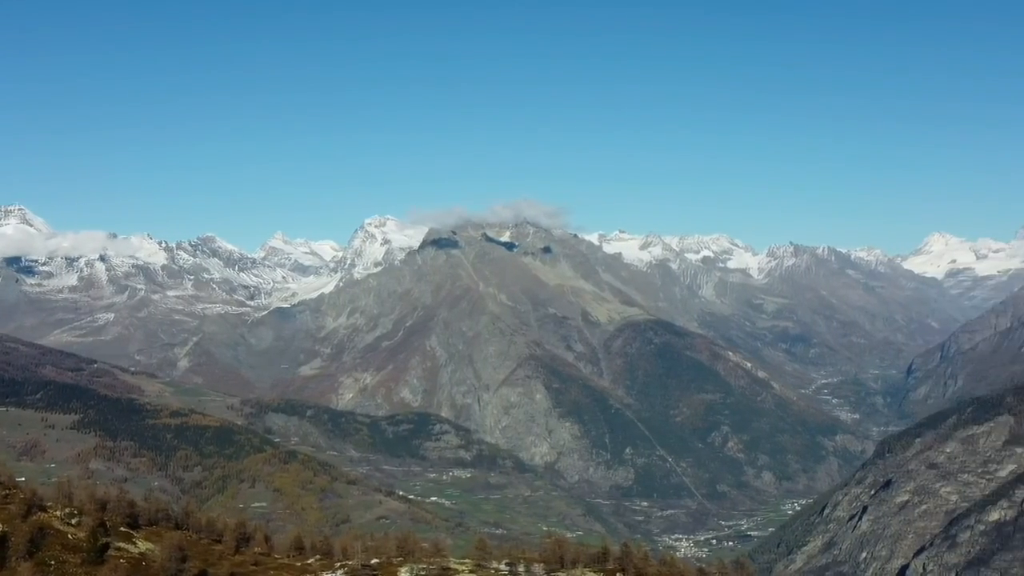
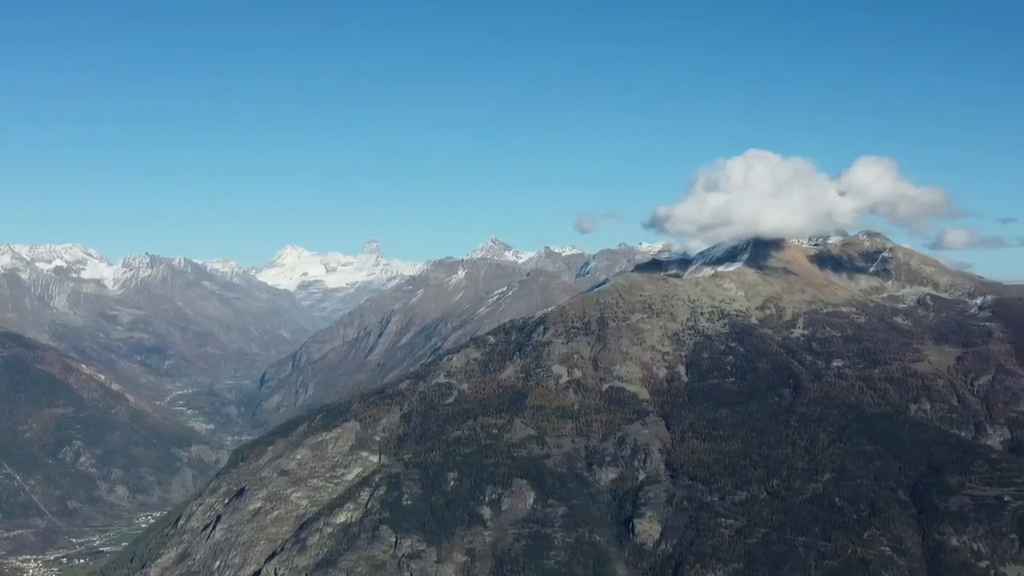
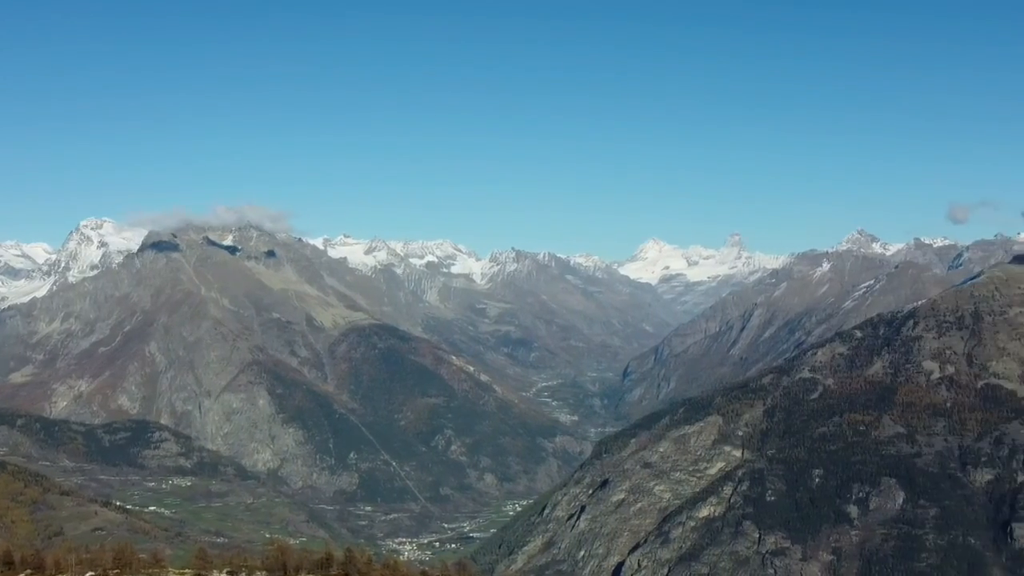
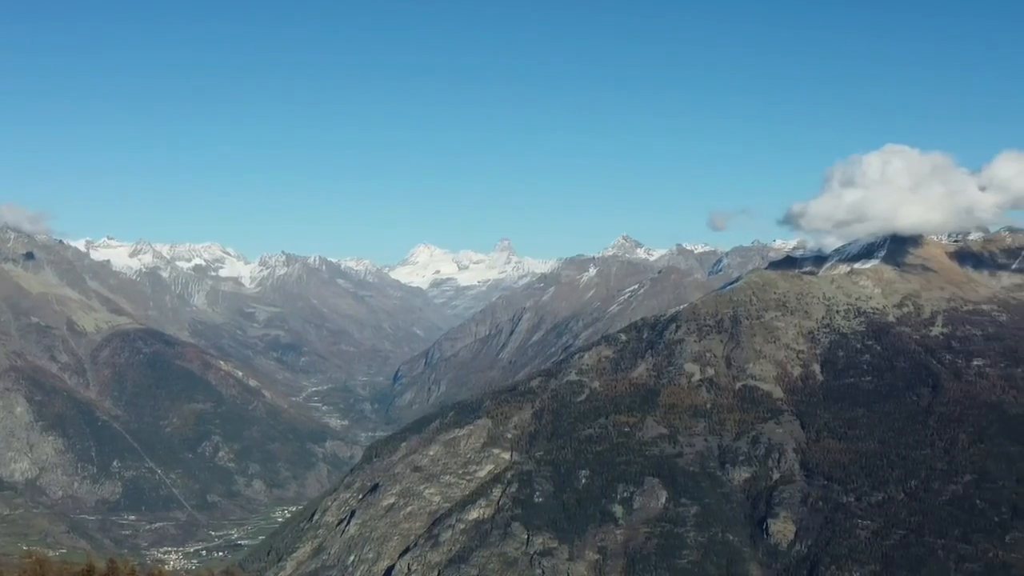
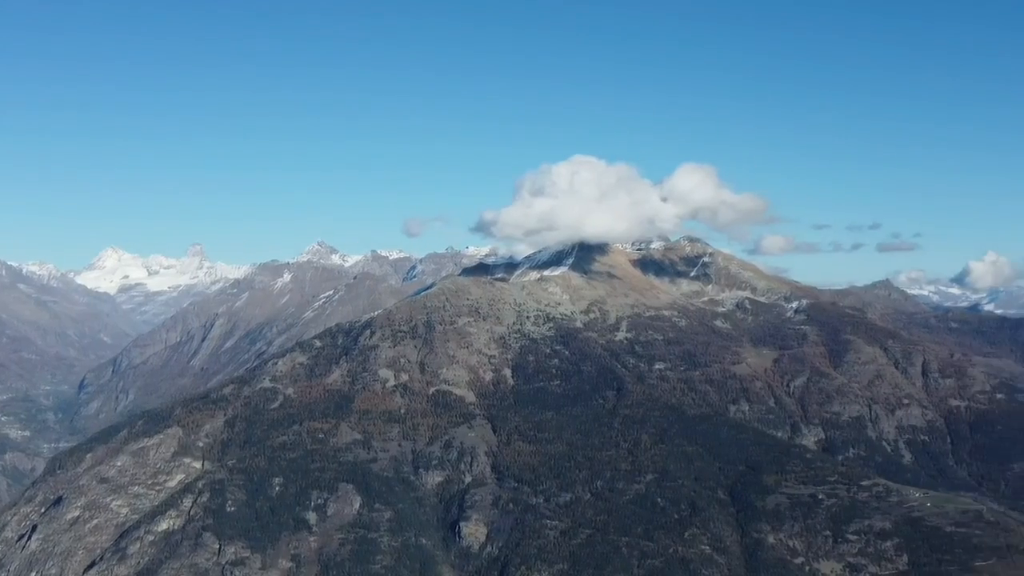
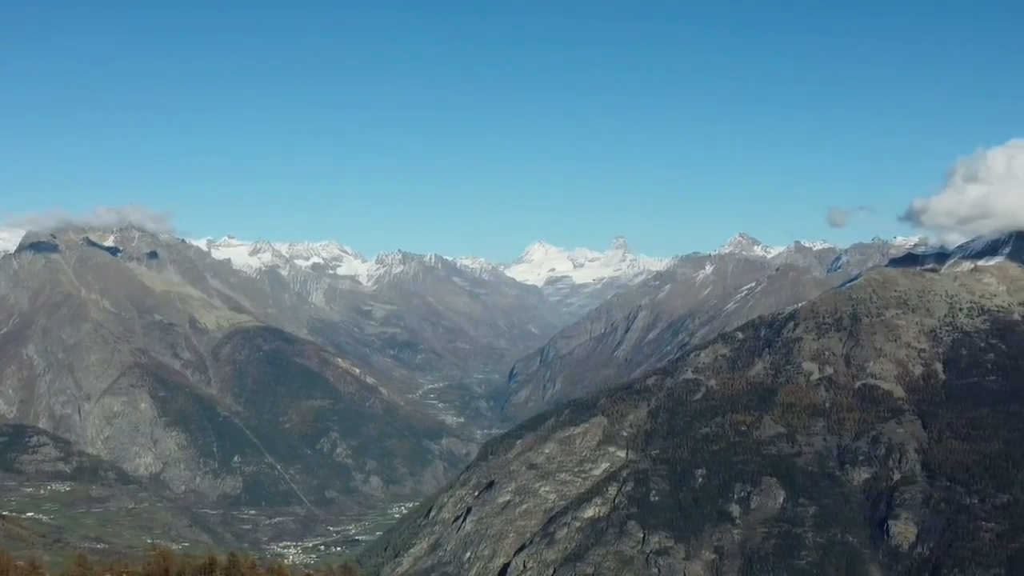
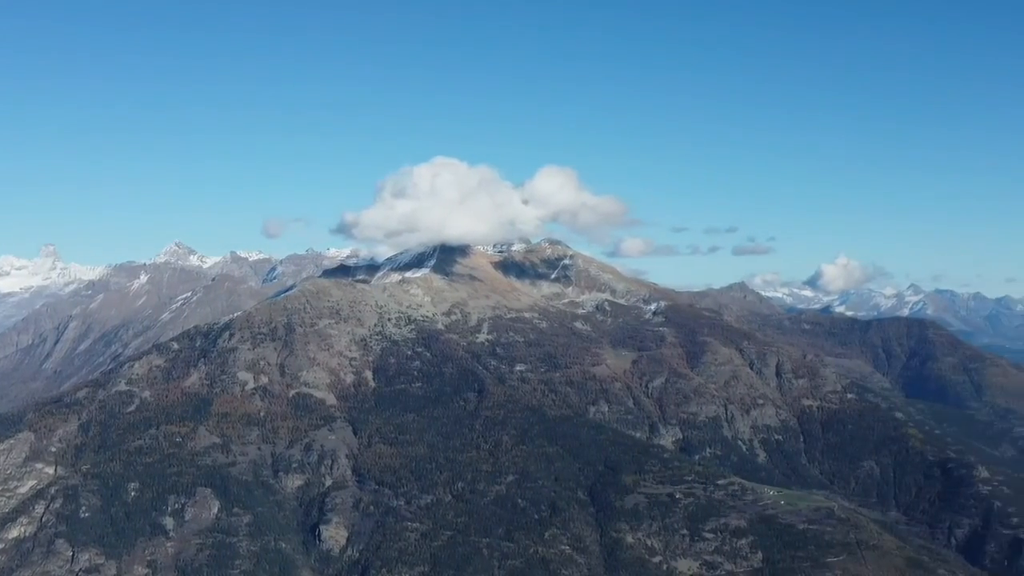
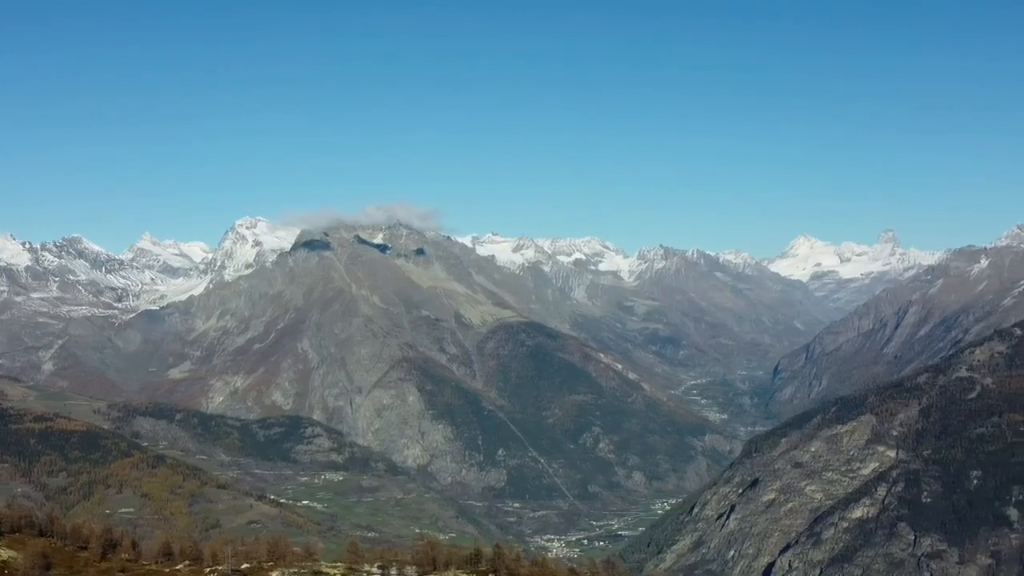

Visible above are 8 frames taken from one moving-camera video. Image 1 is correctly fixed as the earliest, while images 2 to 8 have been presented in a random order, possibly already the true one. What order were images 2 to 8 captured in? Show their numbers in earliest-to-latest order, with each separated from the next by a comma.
8, 3, 6, 4, 2, 5, 7
